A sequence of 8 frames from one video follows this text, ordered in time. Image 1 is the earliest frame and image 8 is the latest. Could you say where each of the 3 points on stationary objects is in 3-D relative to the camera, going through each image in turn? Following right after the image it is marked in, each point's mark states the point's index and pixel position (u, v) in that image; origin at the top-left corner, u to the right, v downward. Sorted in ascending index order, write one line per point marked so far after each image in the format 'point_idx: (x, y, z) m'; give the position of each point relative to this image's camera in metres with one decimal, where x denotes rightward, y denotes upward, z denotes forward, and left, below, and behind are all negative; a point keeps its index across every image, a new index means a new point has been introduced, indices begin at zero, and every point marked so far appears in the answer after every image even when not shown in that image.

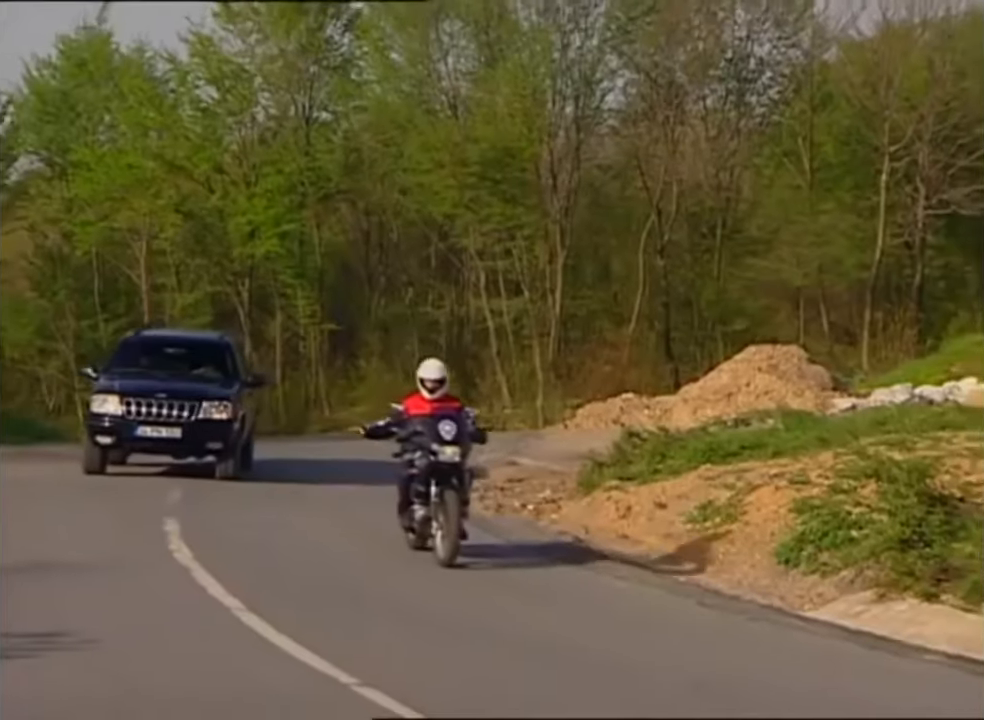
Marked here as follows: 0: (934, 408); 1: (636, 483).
0: (+4.3, -0.5, +20.3) m
1: (+1.3, -1.1, +19.2) m
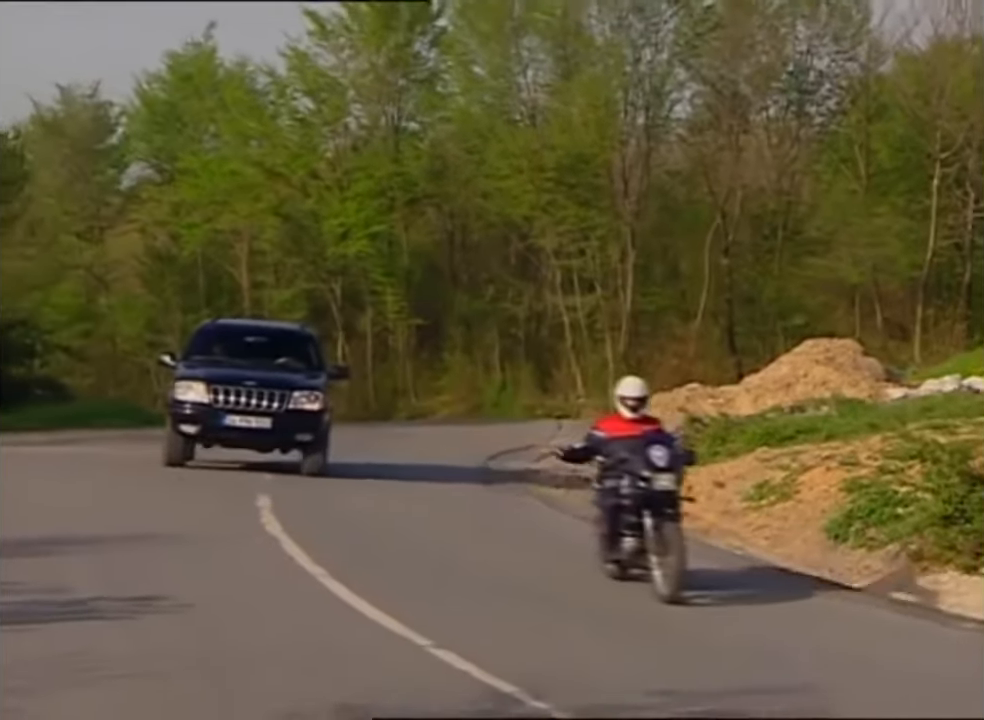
0: (+5.1, -0.4, +21.6) m
1: (+2.1, -1.0, +20.7) m
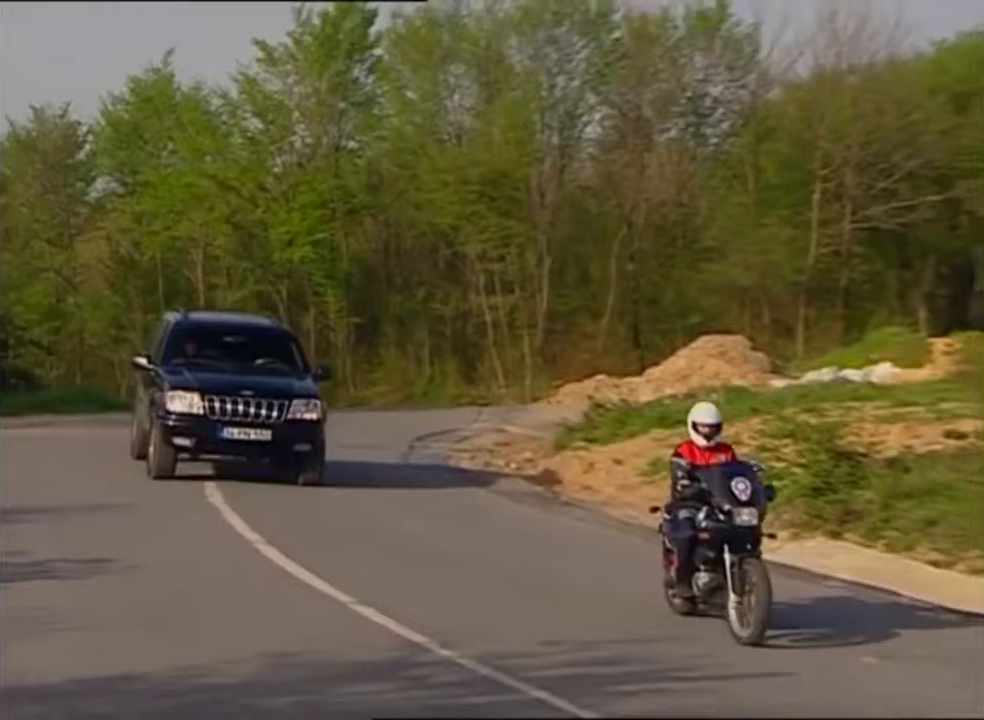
0: (+4.2, -0.3, +24.4) m
1: (+1.2, -0.9, +23.4) m
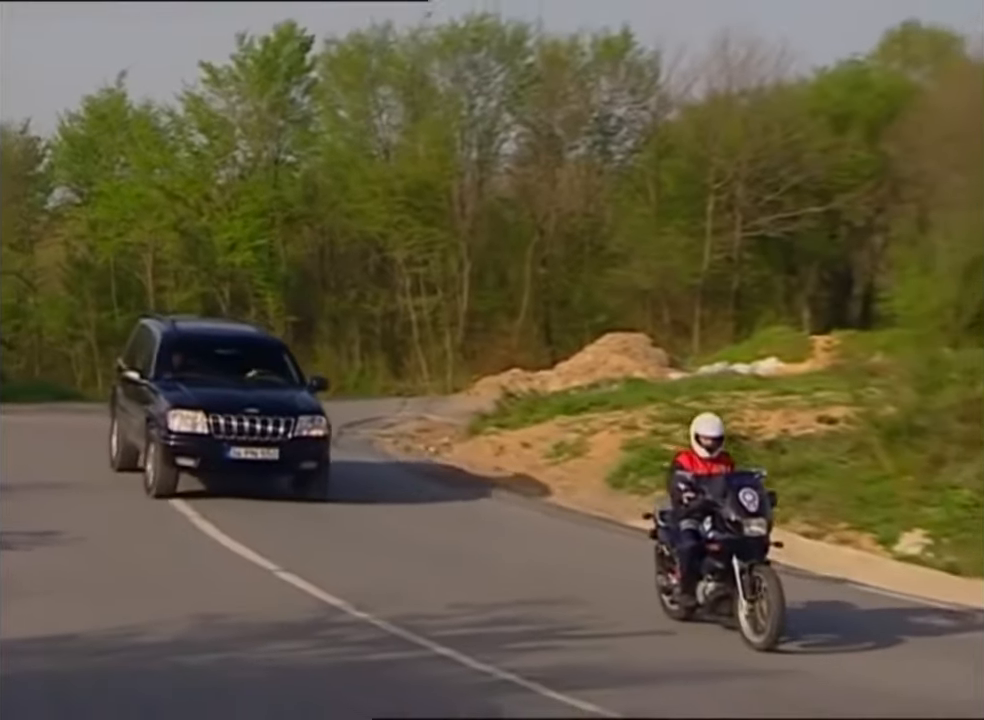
0: (+3.2, -0.2, +27.0) m
1: (+0.2, -0.9, +25.9) m
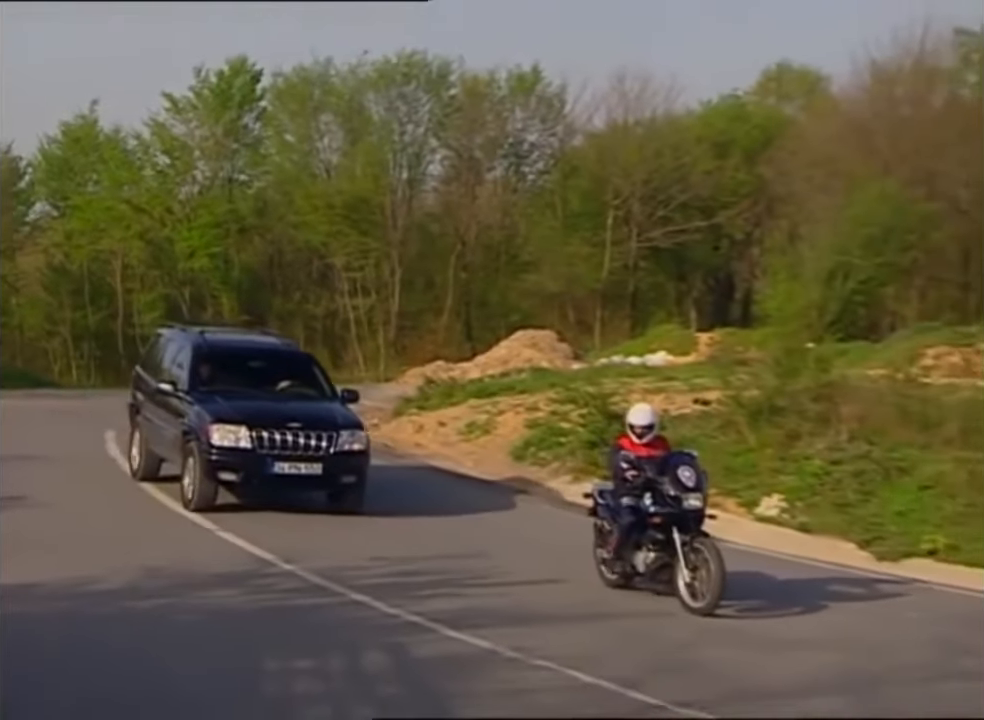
0: (+2.1, -0.2, +31.0) m
1: (-0.9, -0.7, +29.9) m
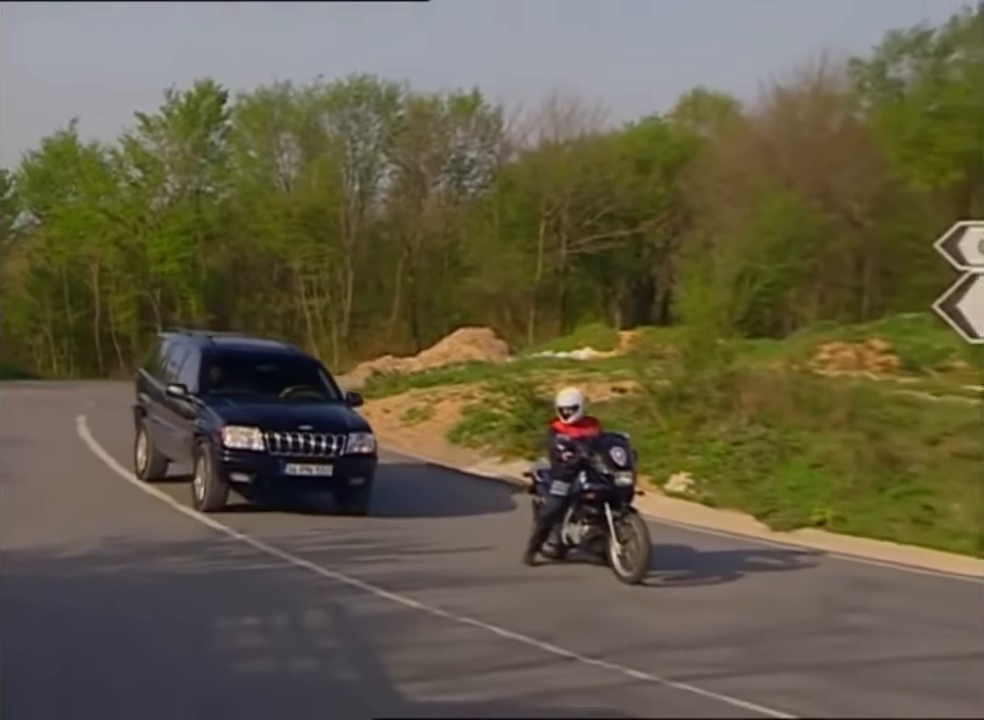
0: (+1.1, -0.1, +34.4) m
1: (-1.8, -0.6, +33.2) m
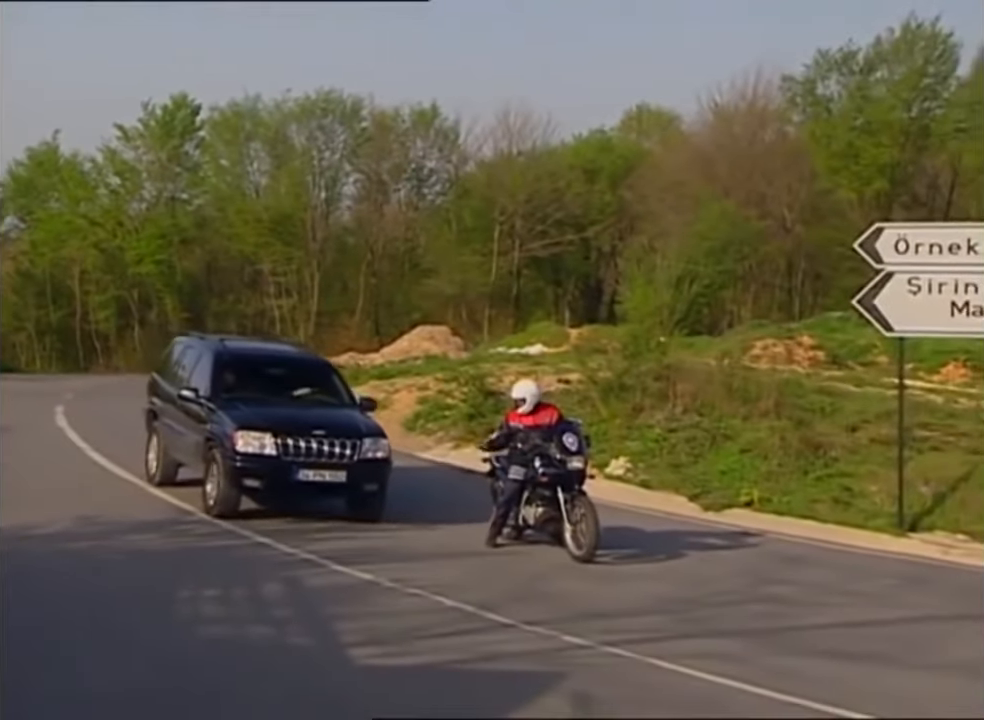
0: (+0.3, 0.0, +36.8) m
1: (-2.6, -0.5, +35.6) m
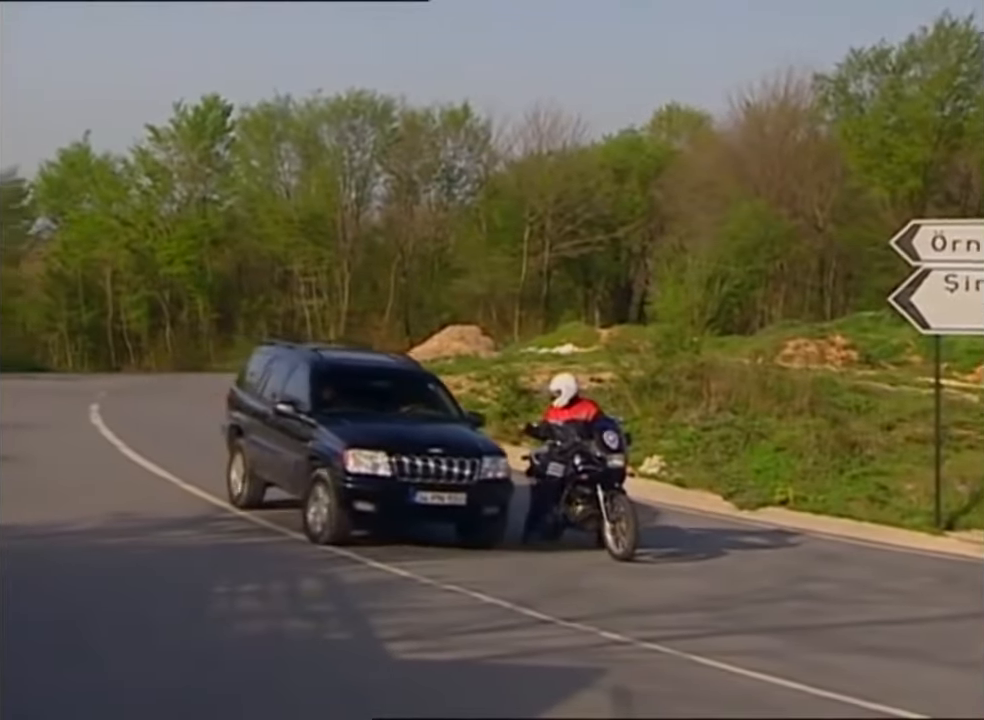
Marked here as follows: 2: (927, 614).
0: (+0.9, 0.0, +36.8) m
1: (-2.1, -0.5, +35.6) m
2: (+4.3, -2.5, +20.0) m
